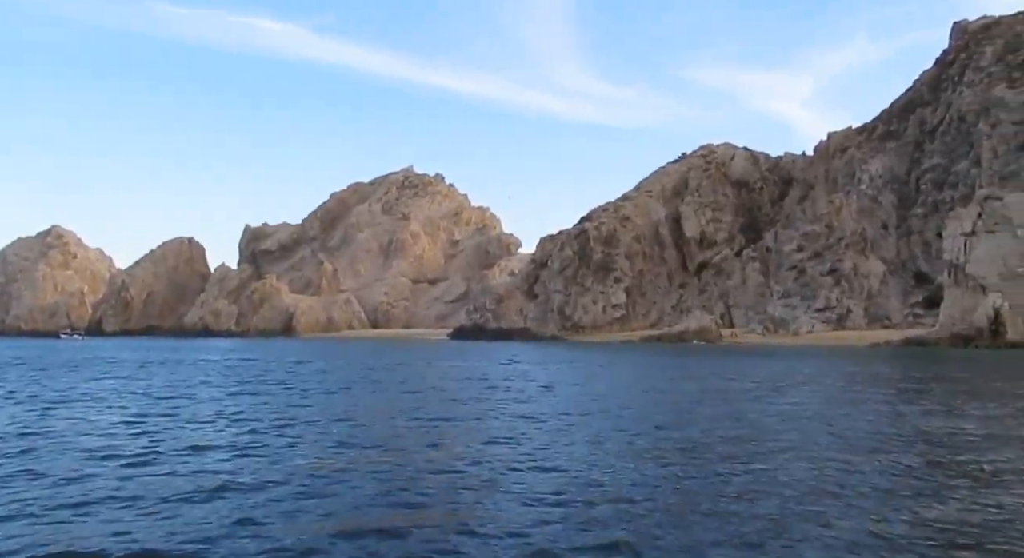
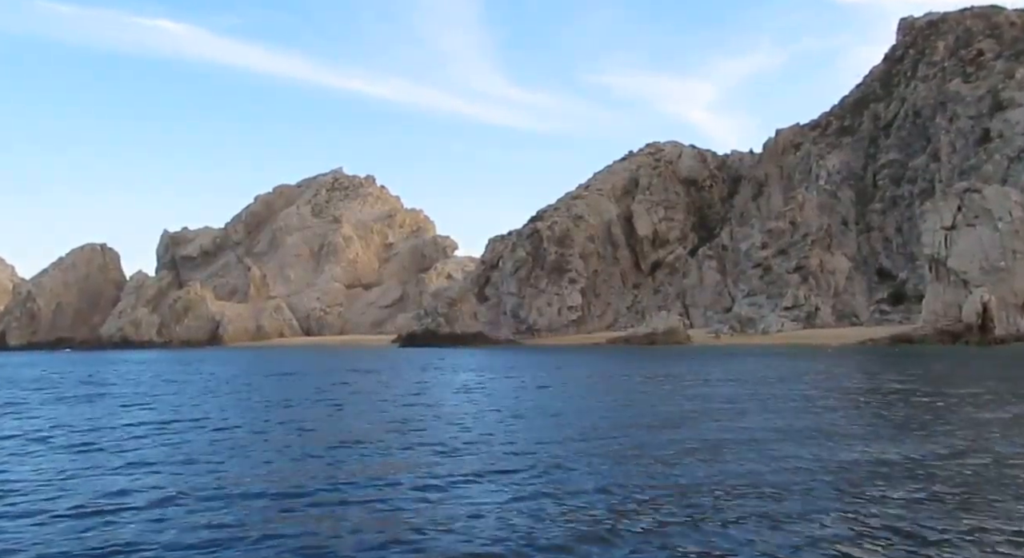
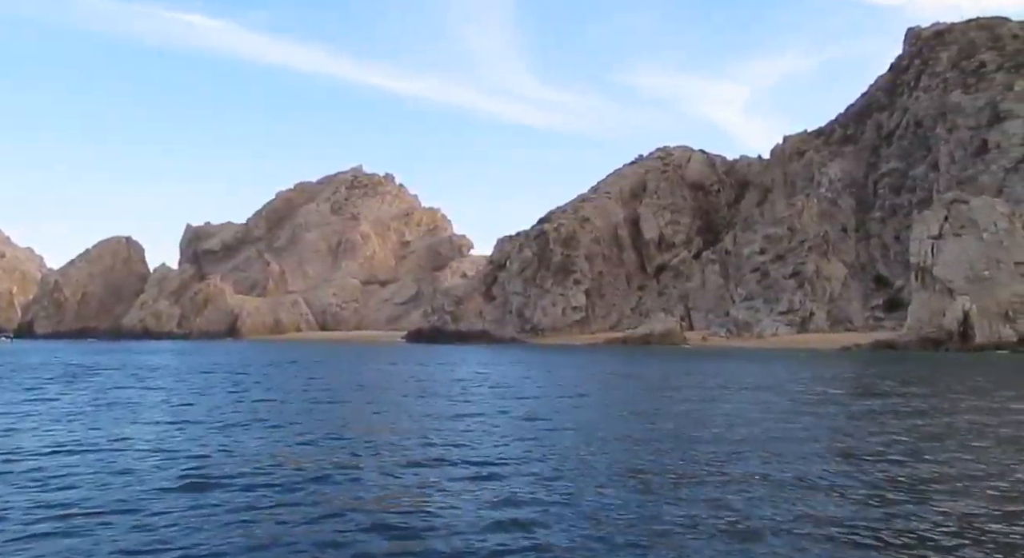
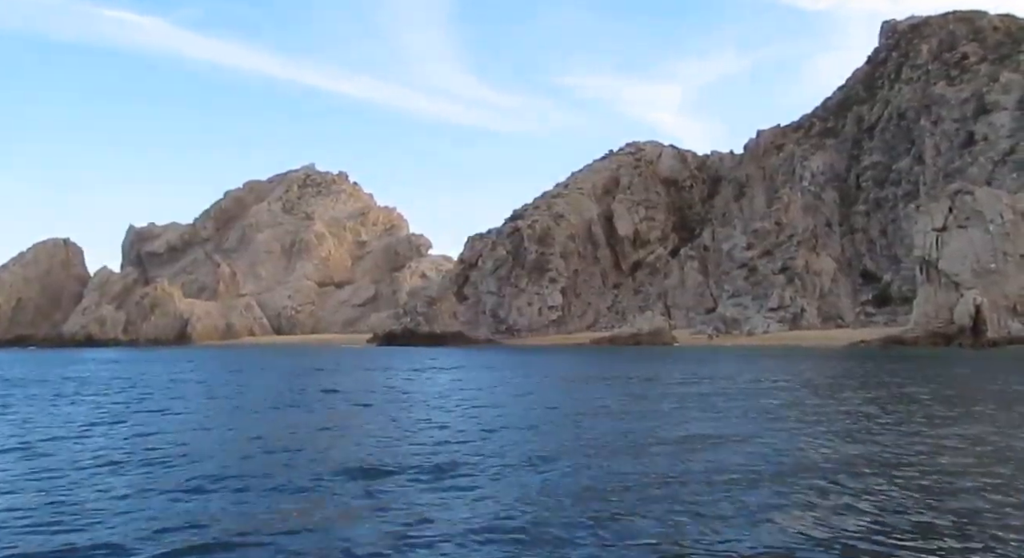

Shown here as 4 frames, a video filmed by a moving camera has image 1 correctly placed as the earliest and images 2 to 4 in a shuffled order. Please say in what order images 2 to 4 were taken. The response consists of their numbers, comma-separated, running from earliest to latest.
3, 2, 4
